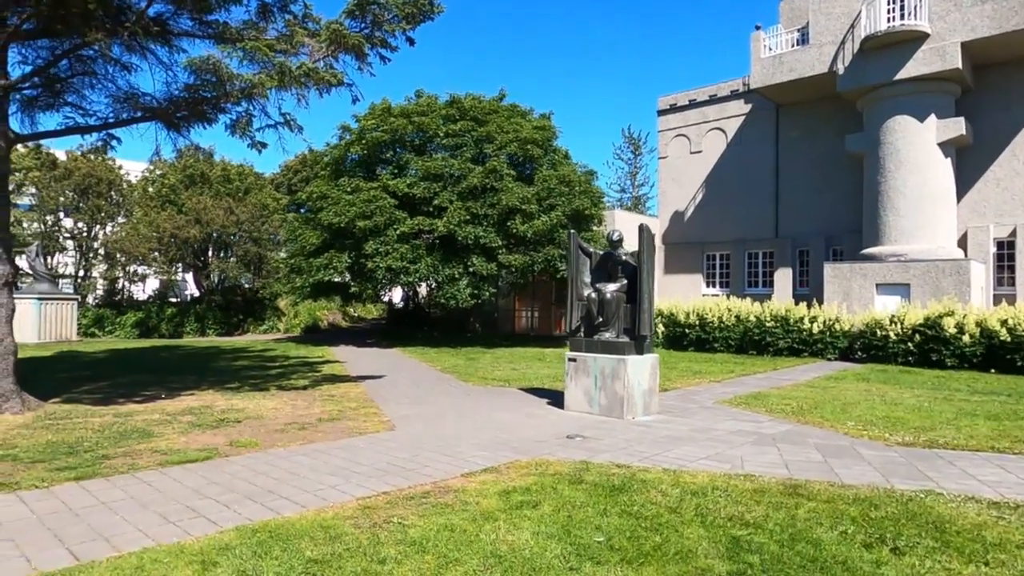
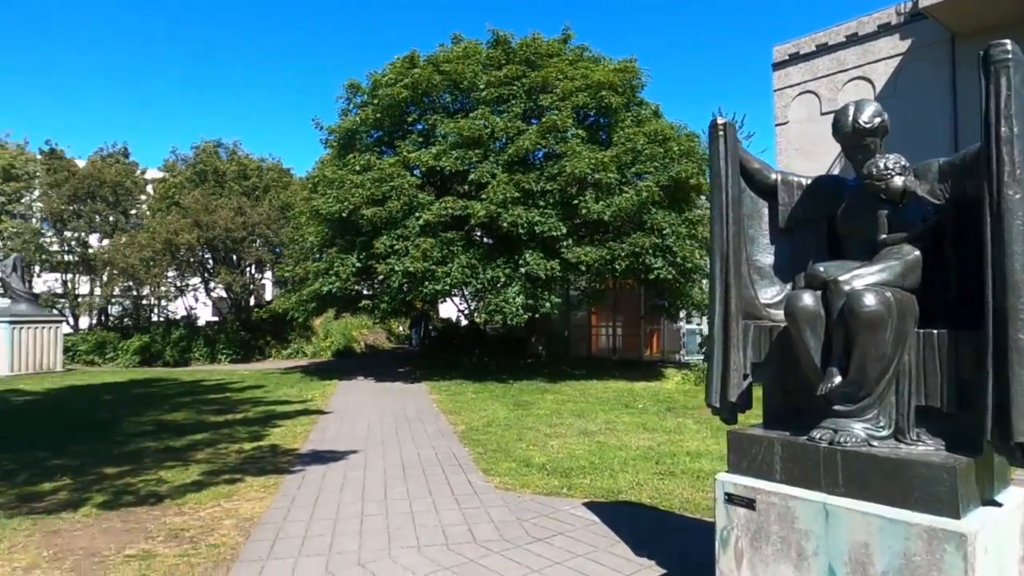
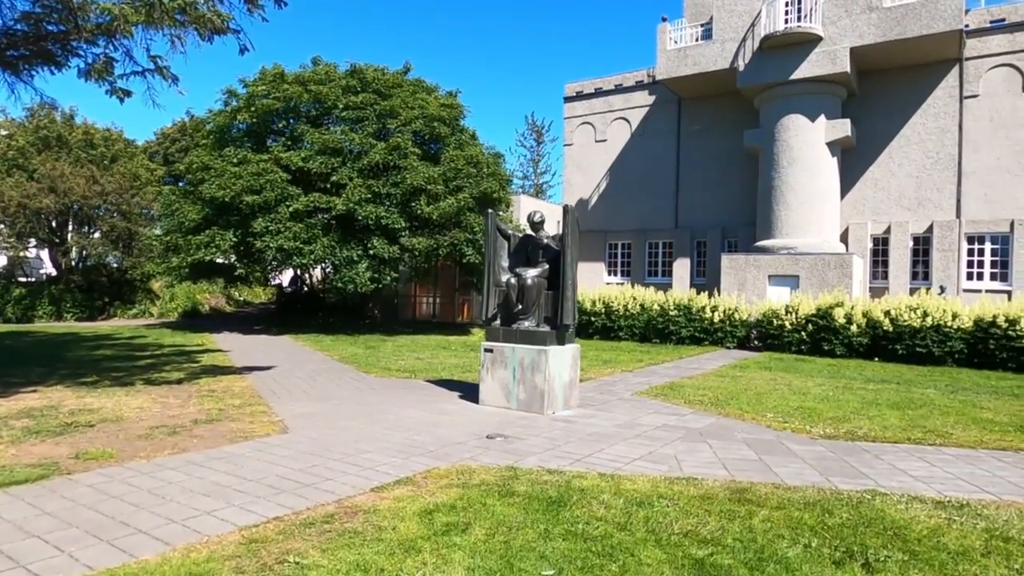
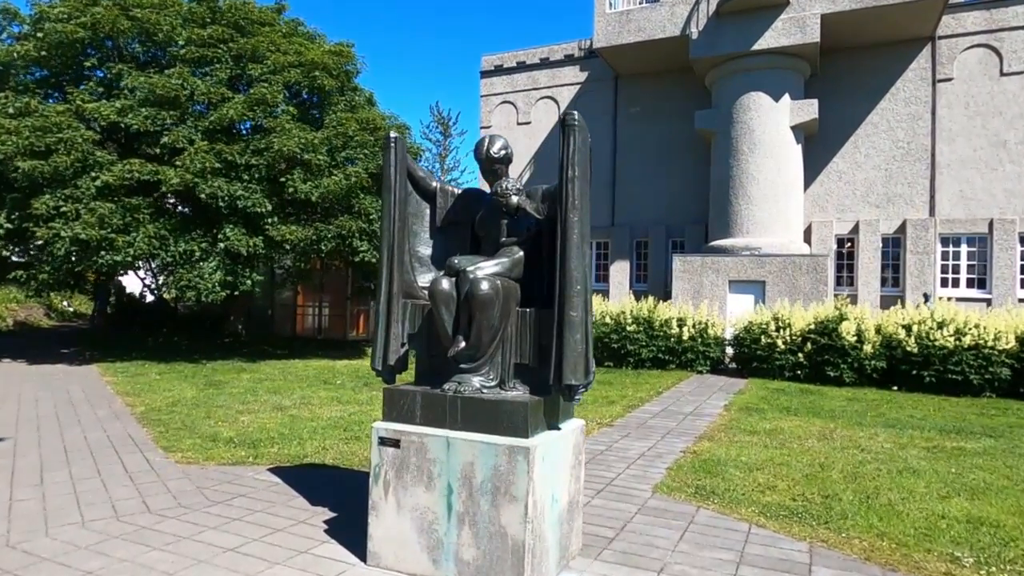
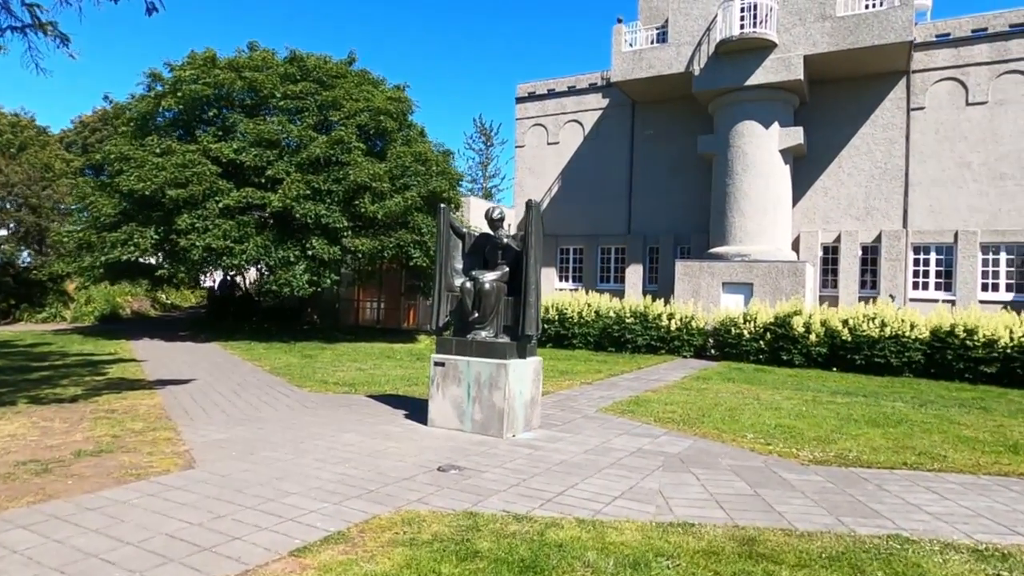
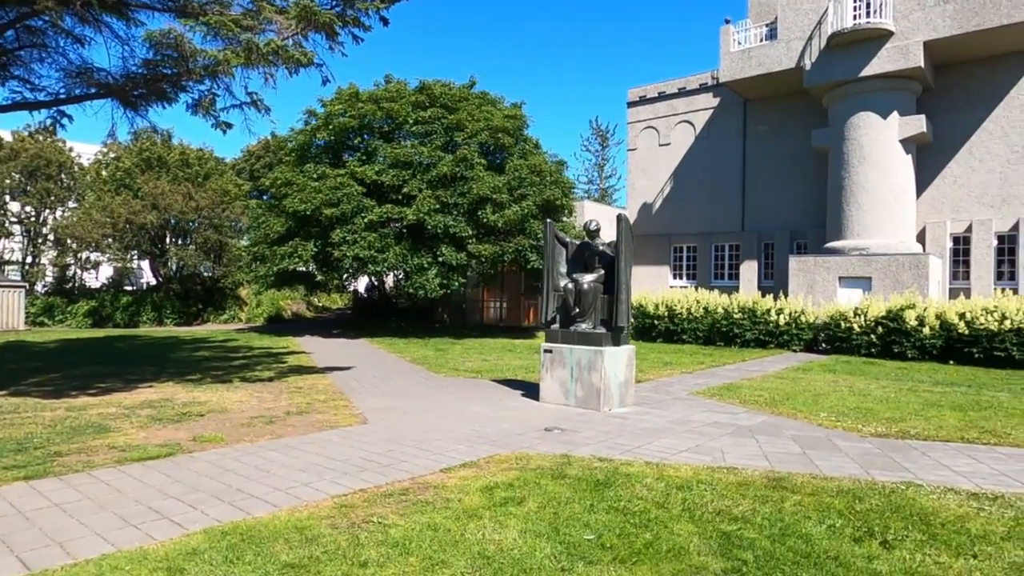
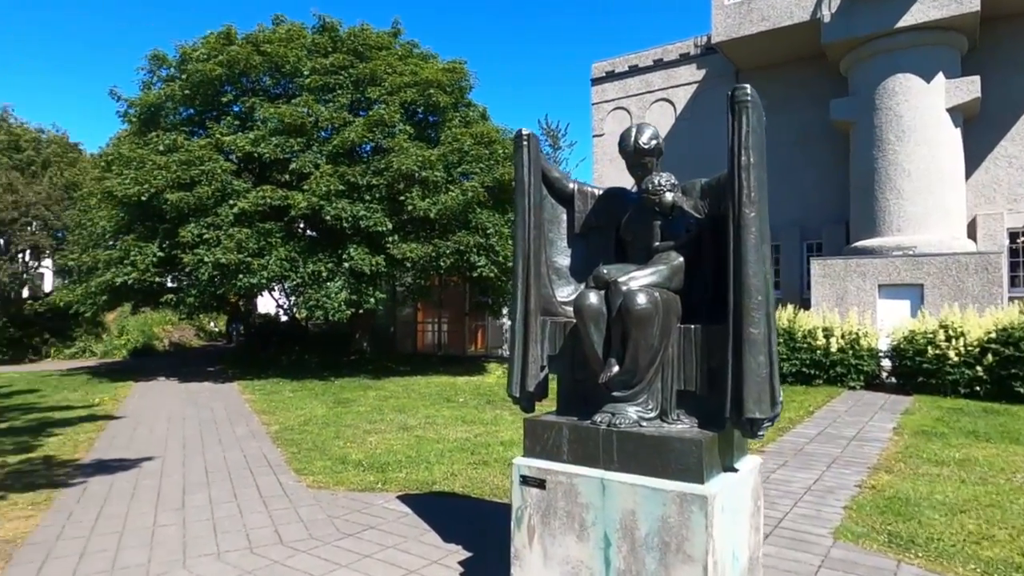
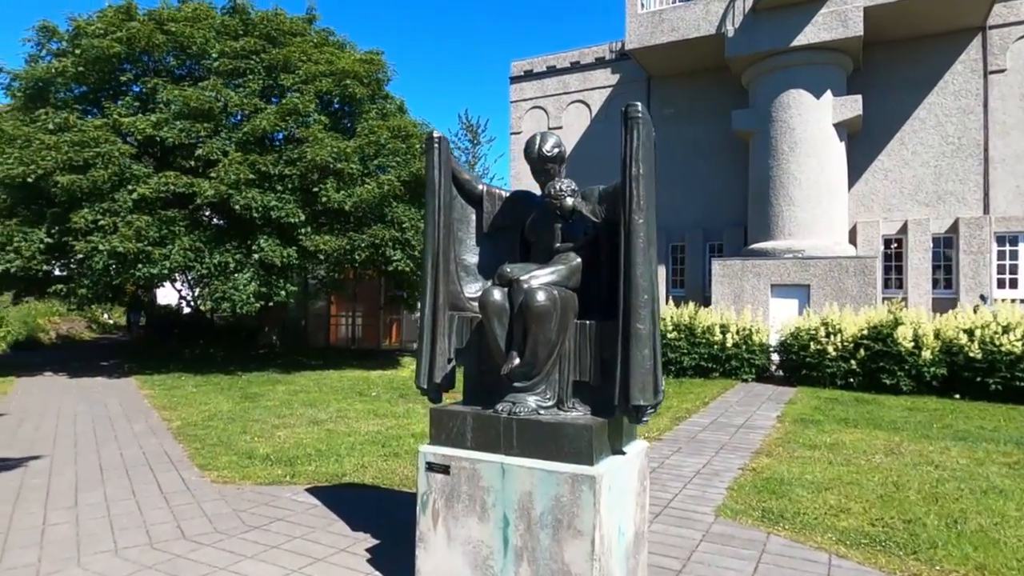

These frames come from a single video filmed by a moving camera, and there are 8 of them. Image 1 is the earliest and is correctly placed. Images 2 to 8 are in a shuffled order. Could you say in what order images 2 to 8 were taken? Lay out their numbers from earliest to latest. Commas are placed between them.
6, 3, 5, 4, 8, 7, 2
